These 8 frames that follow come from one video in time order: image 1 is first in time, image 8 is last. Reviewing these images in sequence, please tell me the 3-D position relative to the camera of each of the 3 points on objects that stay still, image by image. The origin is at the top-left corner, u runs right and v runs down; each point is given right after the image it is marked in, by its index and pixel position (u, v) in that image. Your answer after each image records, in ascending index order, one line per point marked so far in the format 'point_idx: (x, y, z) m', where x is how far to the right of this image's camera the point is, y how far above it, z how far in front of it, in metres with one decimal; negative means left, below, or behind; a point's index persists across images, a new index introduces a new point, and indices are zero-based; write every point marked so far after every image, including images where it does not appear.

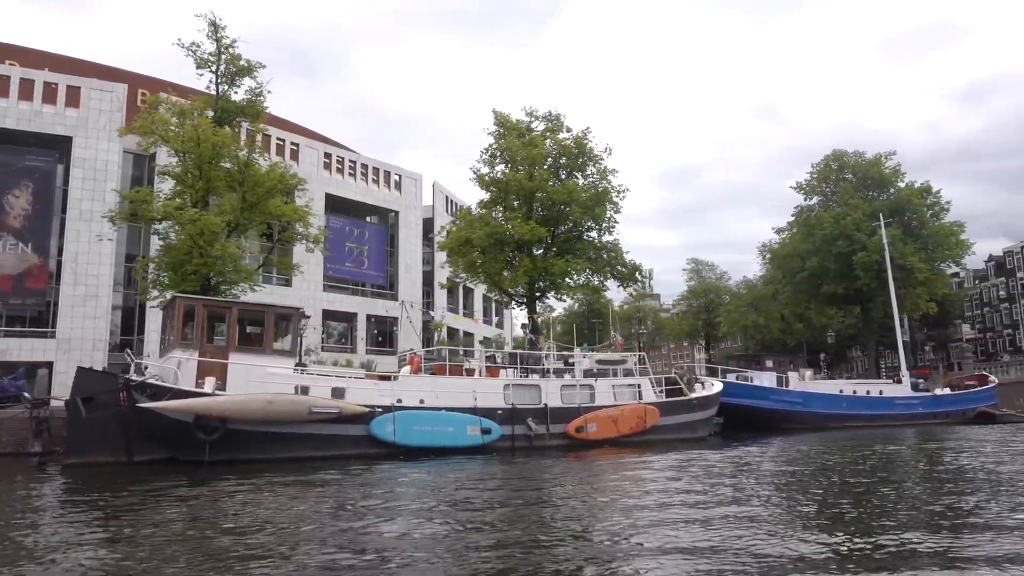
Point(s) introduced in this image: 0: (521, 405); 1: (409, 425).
0: (+0.1, -2.5, +15.4) m
1: (-2.0, -2.6, +13.8) m
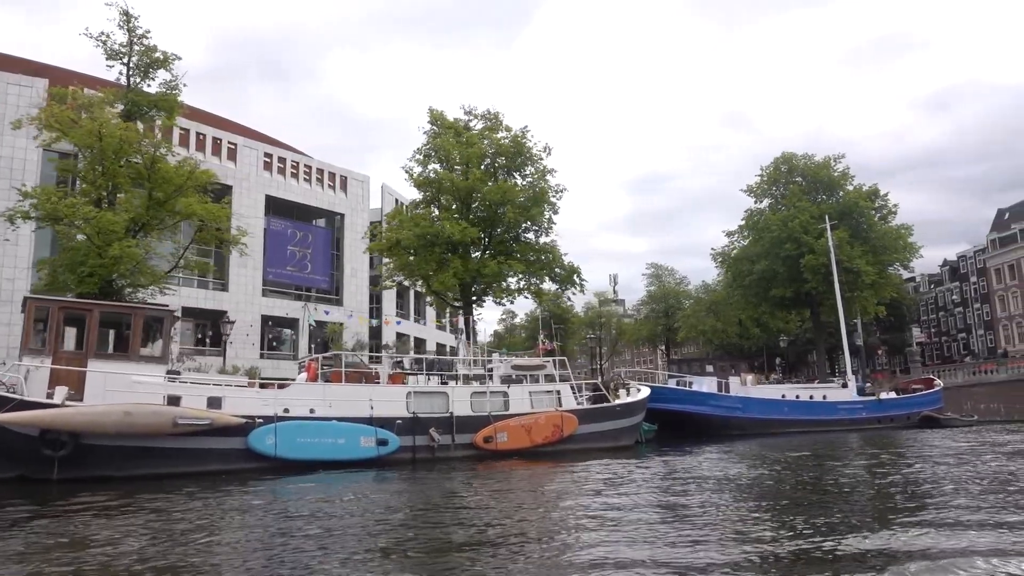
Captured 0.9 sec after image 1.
0: (-1.8, -2.5, +14.5) m
1: (-3.8, -2.6, +12.8) m
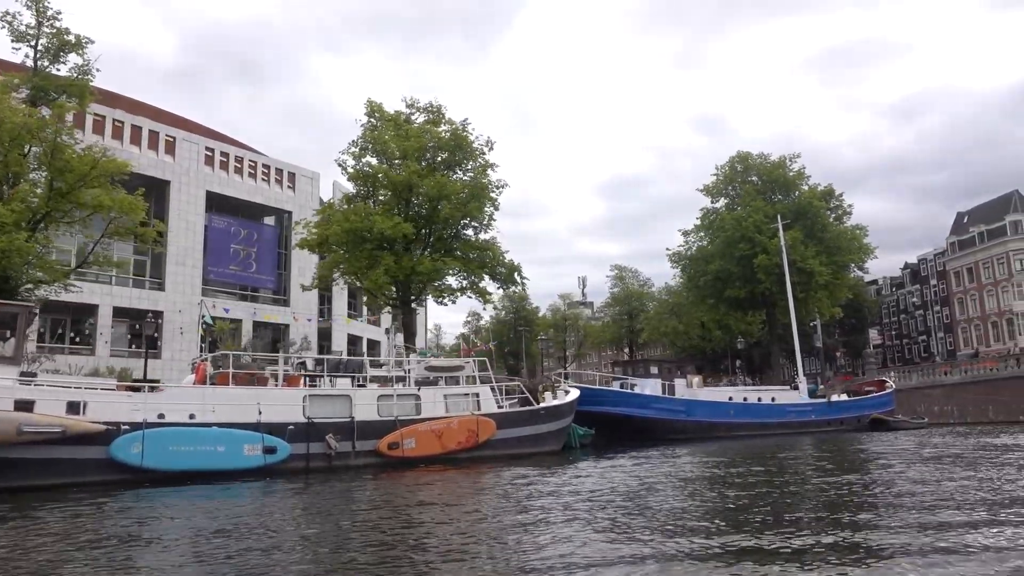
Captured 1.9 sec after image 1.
0: (-3.5, -2.4, +13.4) m
1: (-5.5, -2.5, +11.6) m
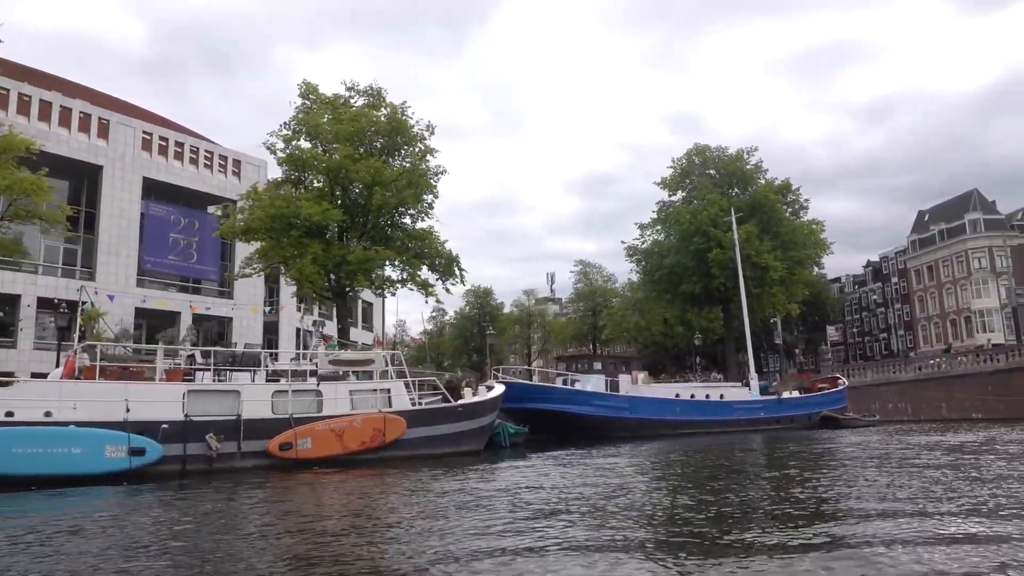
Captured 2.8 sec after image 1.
0: (-5.1, -2.1, +12.1) m
1: (-7.0, -2.2, +10.3) m
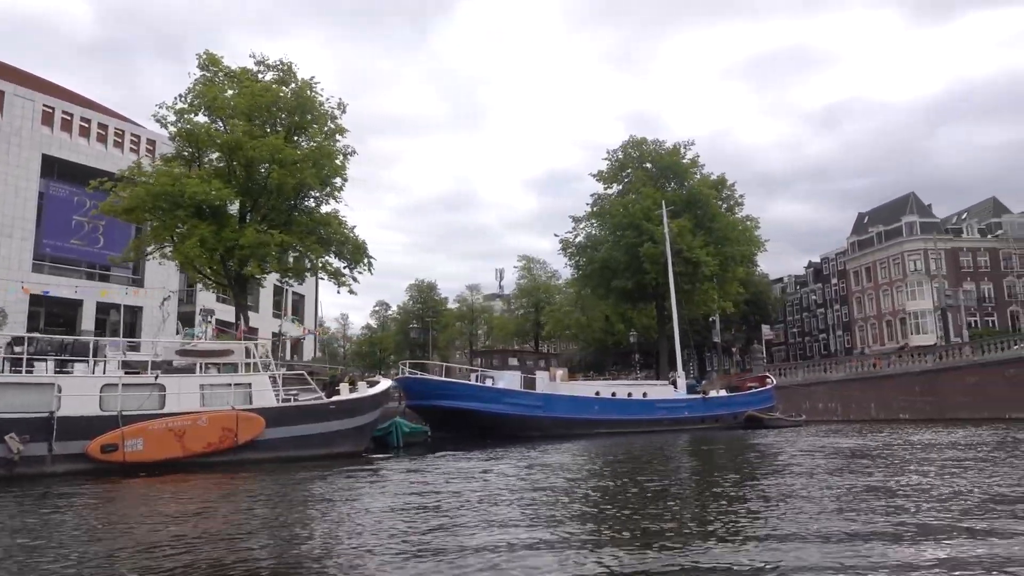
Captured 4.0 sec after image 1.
0: (-7.2, -1.8, +10.4) m
1: (-9.0, -1.9, +8.5) m
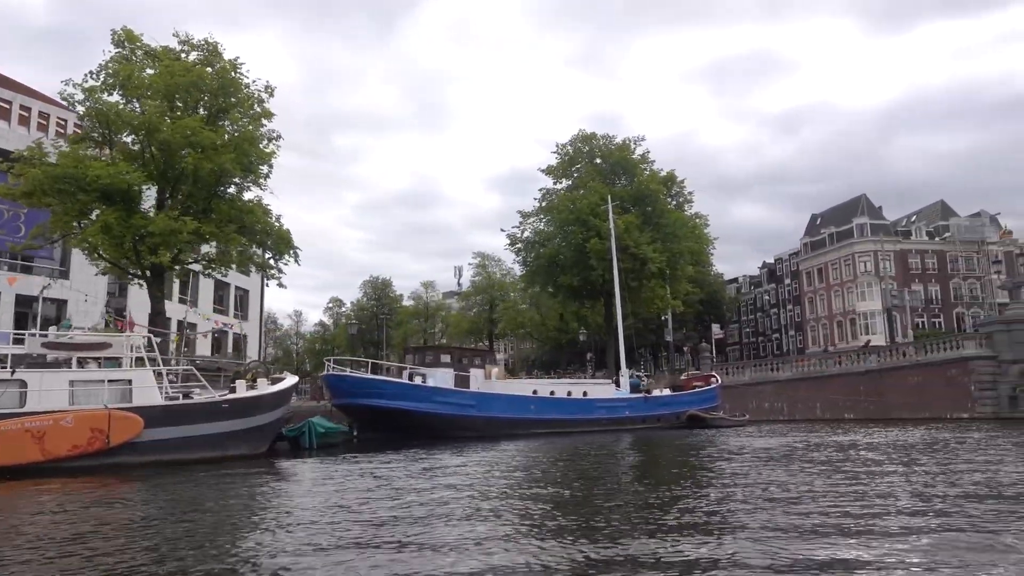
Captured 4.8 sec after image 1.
0: (-8.6, -1.6, +9.2) m
1: (-10.3, -1.6, +7.2) m
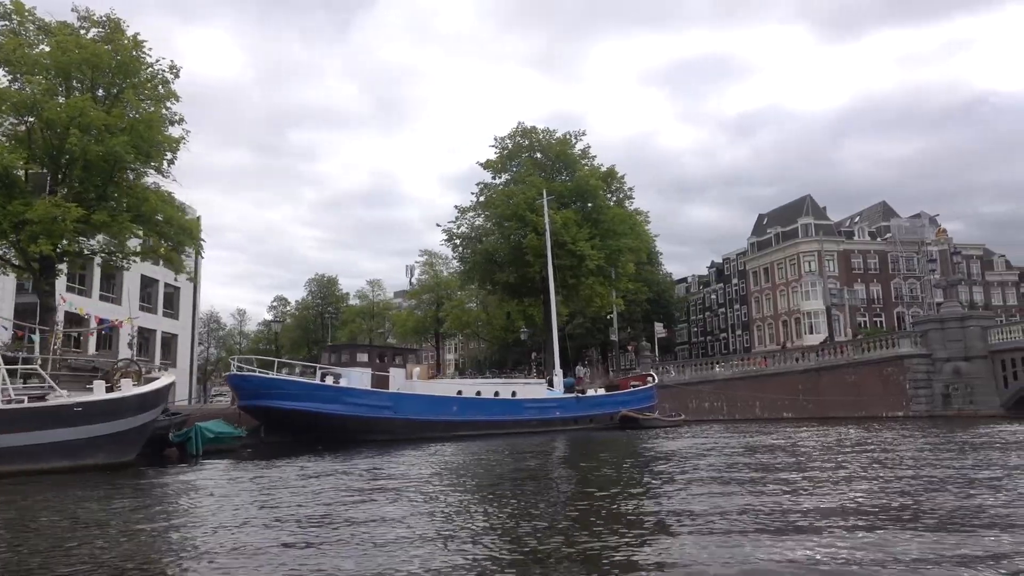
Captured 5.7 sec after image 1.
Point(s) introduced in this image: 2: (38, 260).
0: (-10.1, -1.4, +7.6) m
1: (-11.7, -1.4, +5.5) m
2: (-12.2, +0.7, +18.3) m
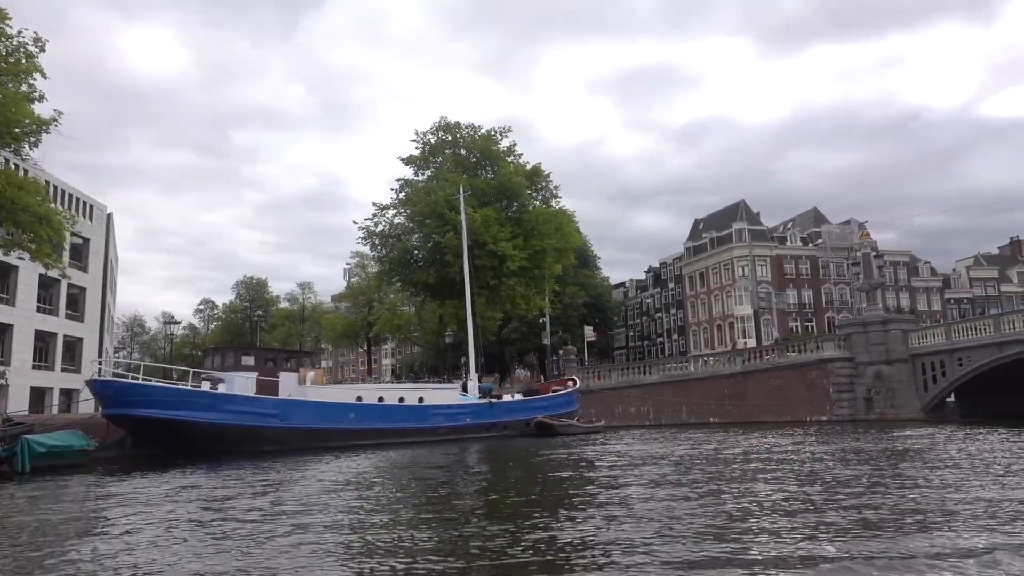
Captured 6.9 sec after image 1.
0: (-11.8, -1.2, +5.5) m
1: (-13.2, -1.2, +3.3) m
2: (-14.6, +0.9, +16.1) m
